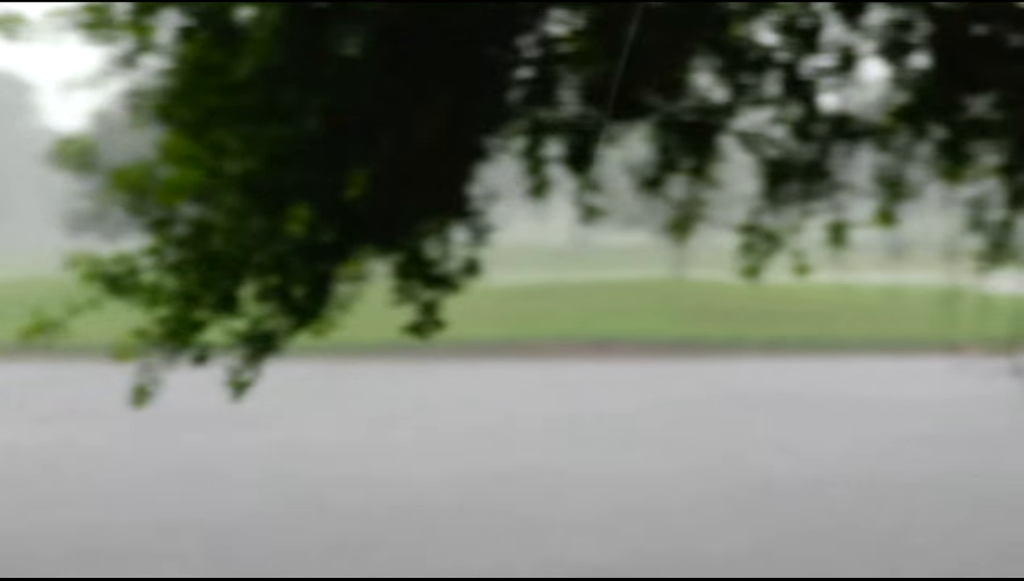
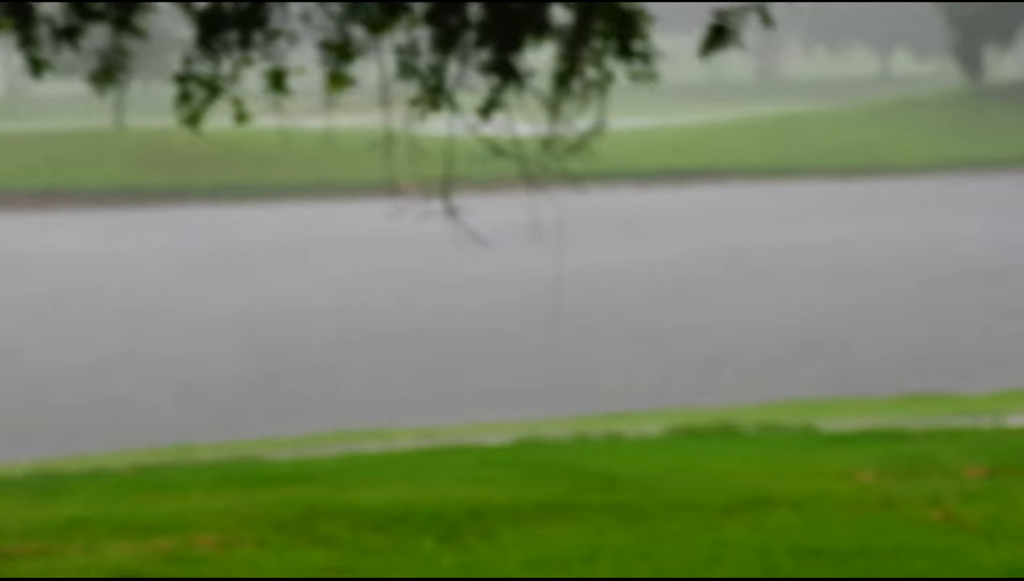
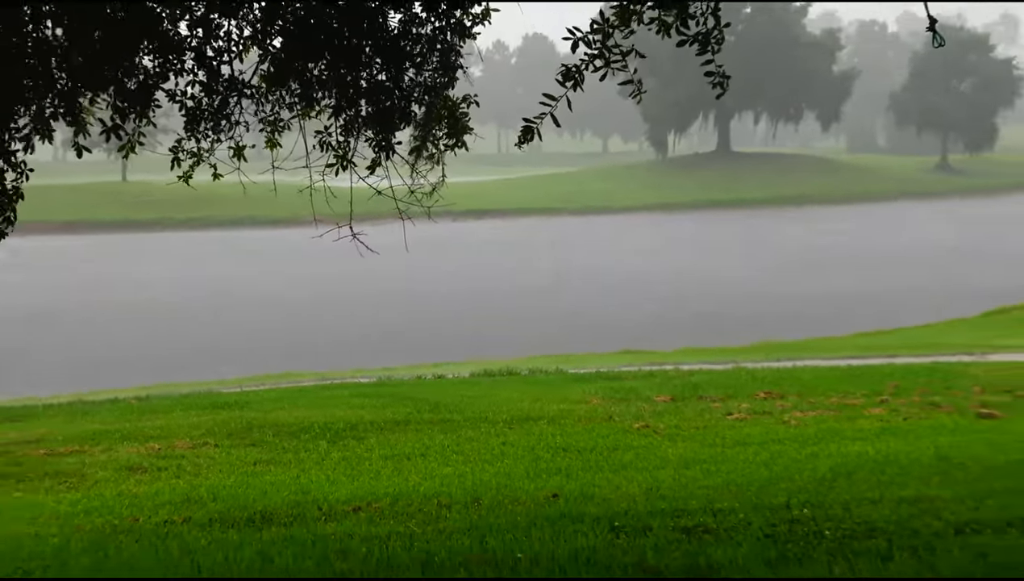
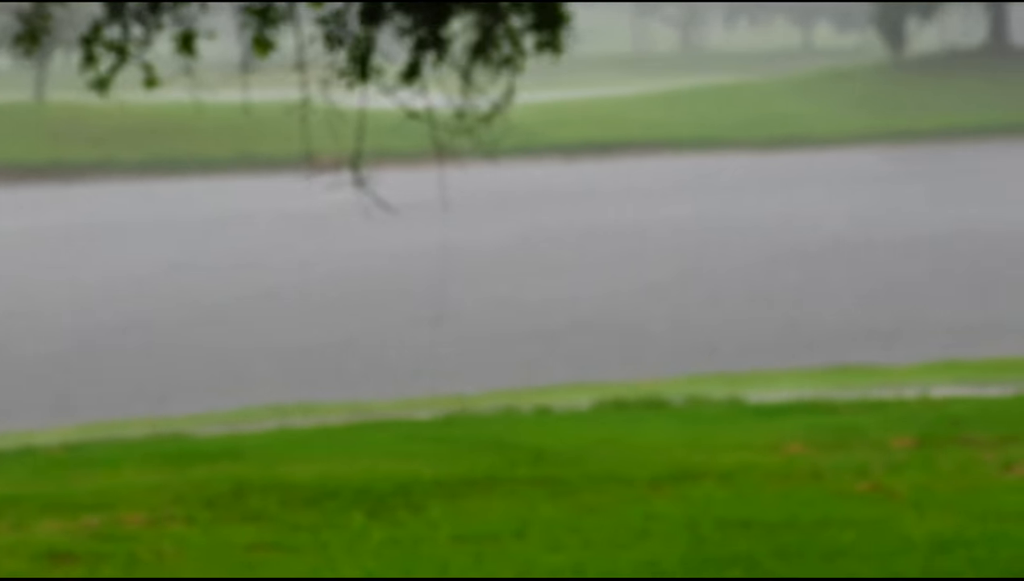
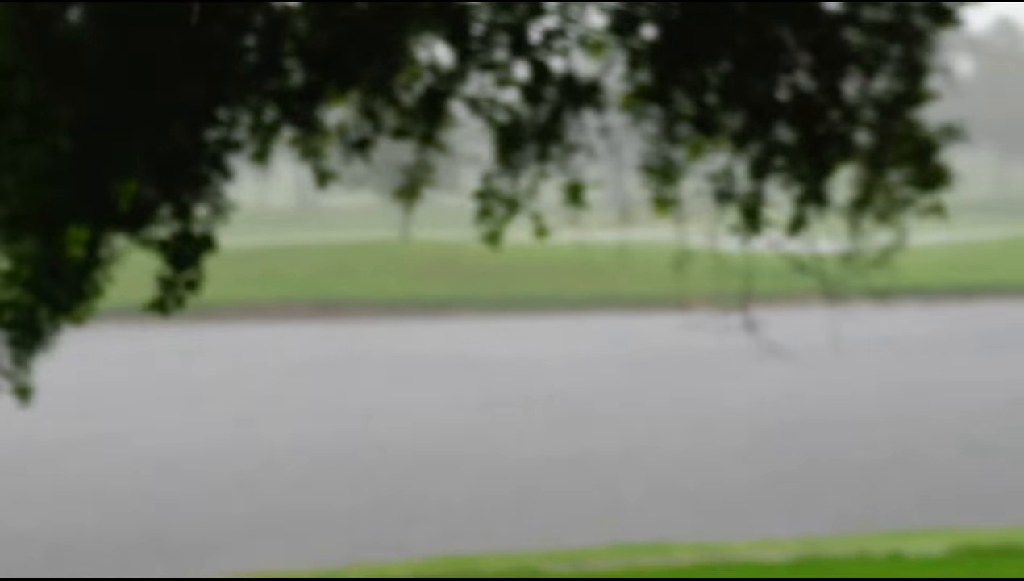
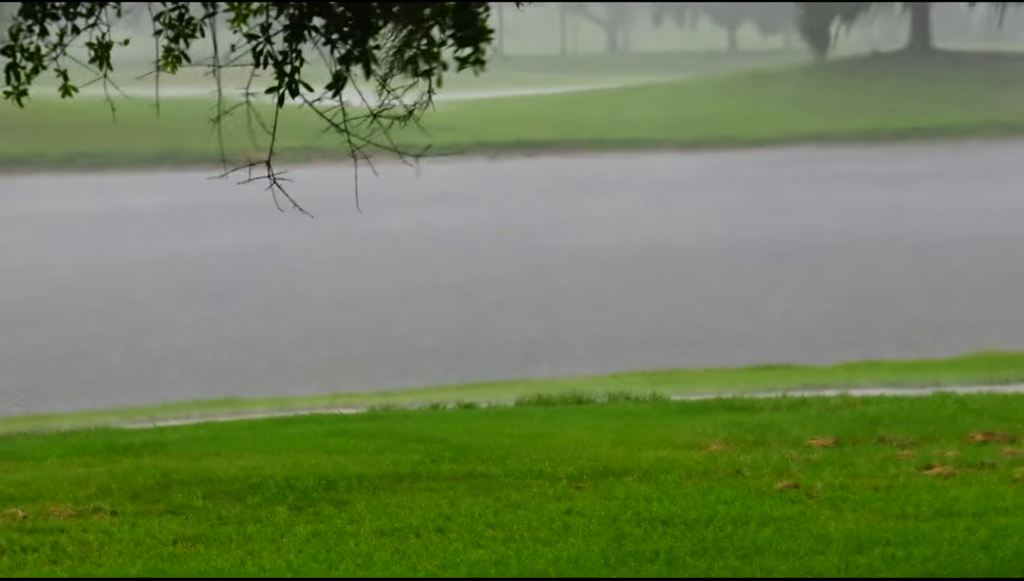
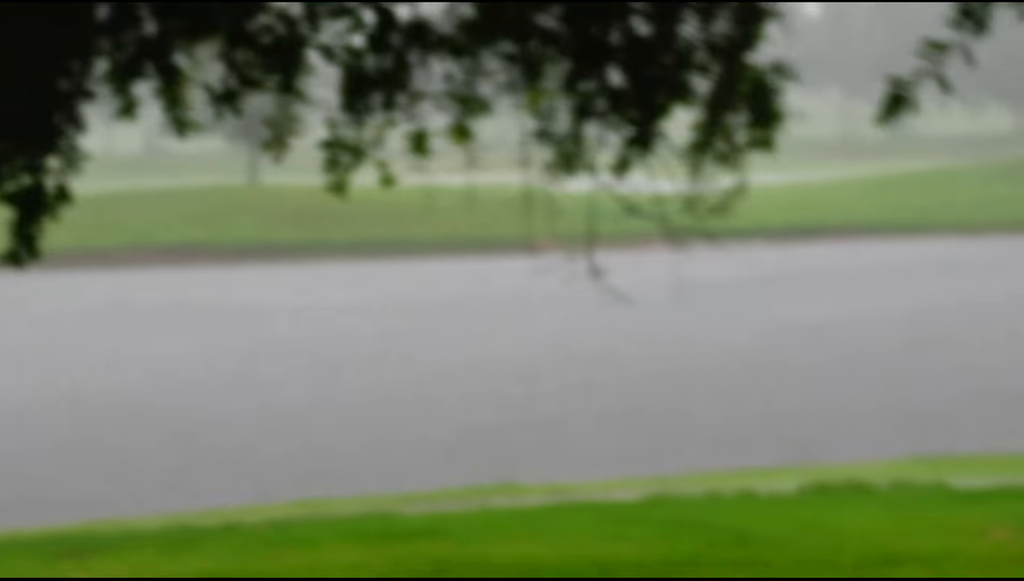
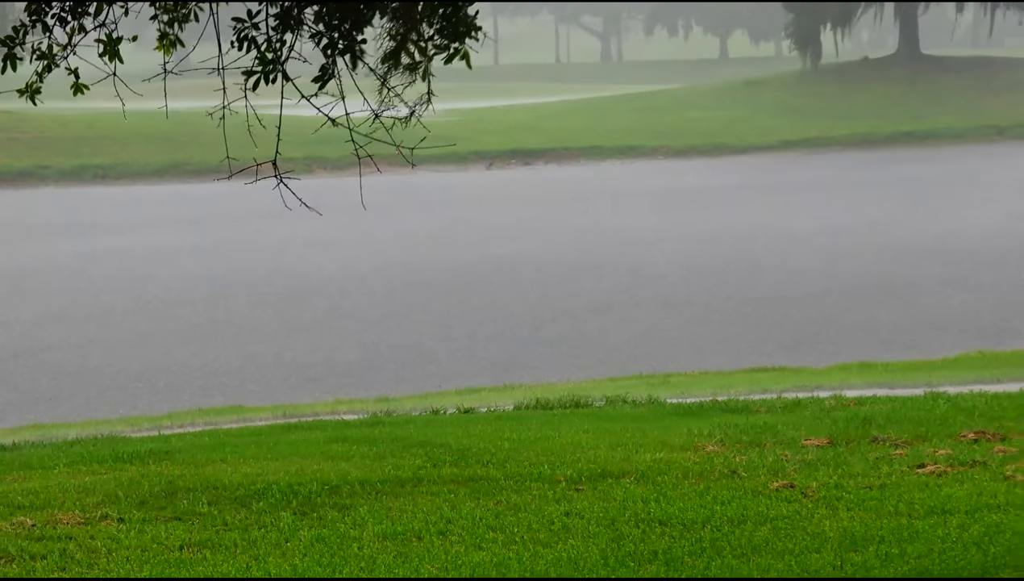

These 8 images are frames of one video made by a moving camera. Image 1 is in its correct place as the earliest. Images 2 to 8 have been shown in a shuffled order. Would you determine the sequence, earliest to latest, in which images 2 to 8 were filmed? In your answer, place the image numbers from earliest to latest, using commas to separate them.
5, 7, 2, 4, 6, 8, 3
